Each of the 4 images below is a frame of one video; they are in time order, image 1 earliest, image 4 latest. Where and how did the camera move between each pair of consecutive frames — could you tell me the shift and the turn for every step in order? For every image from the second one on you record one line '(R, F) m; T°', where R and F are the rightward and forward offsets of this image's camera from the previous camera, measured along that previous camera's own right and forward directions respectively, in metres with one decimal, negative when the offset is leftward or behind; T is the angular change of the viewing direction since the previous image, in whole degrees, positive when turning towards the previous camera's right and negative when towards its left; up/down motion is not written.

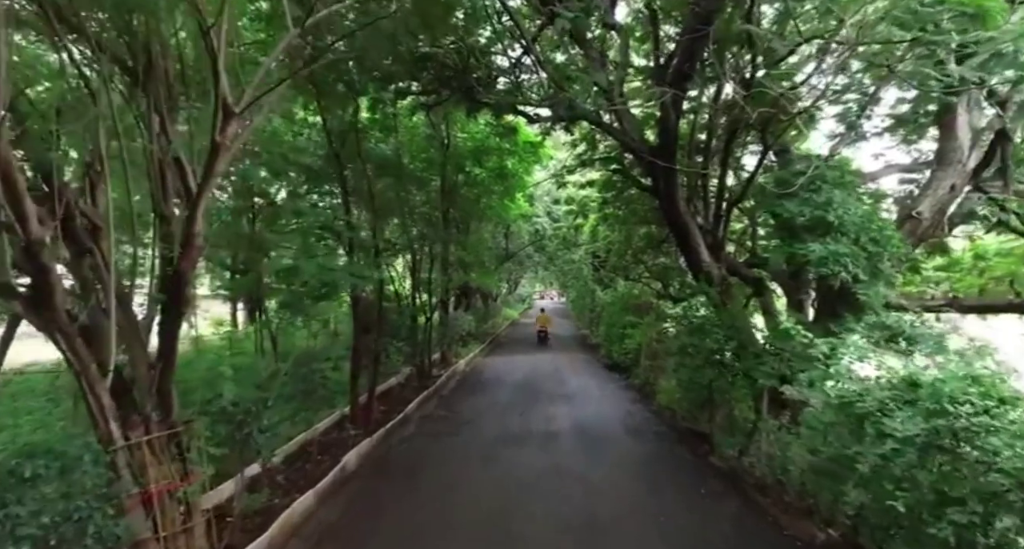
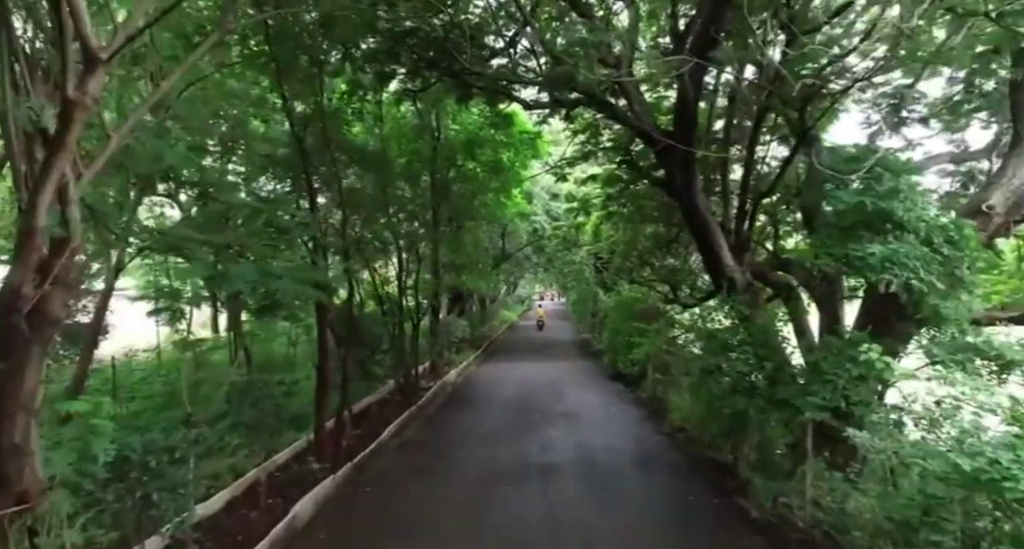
(+0.1, +0.9) m; 0°
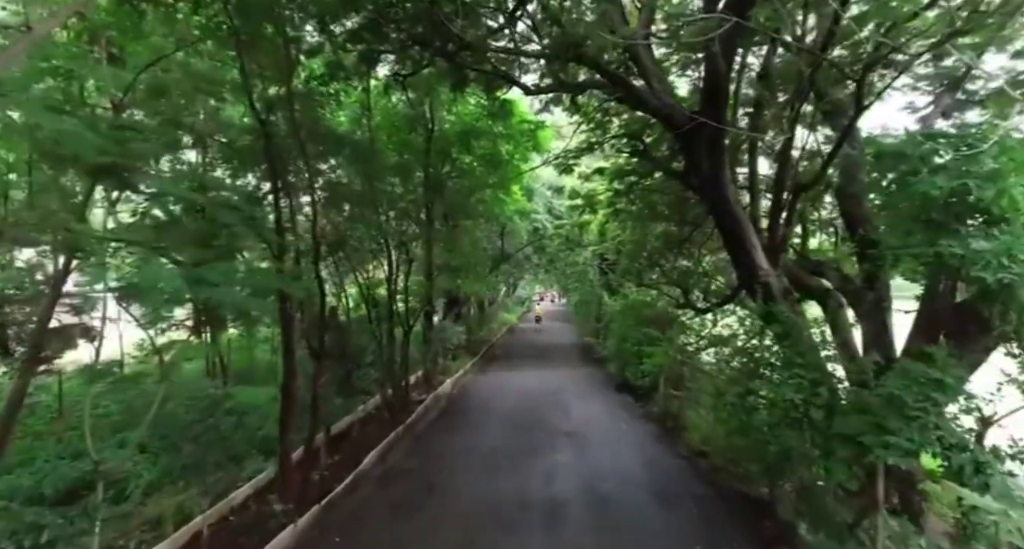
(0.0, +0.8) m; 0°
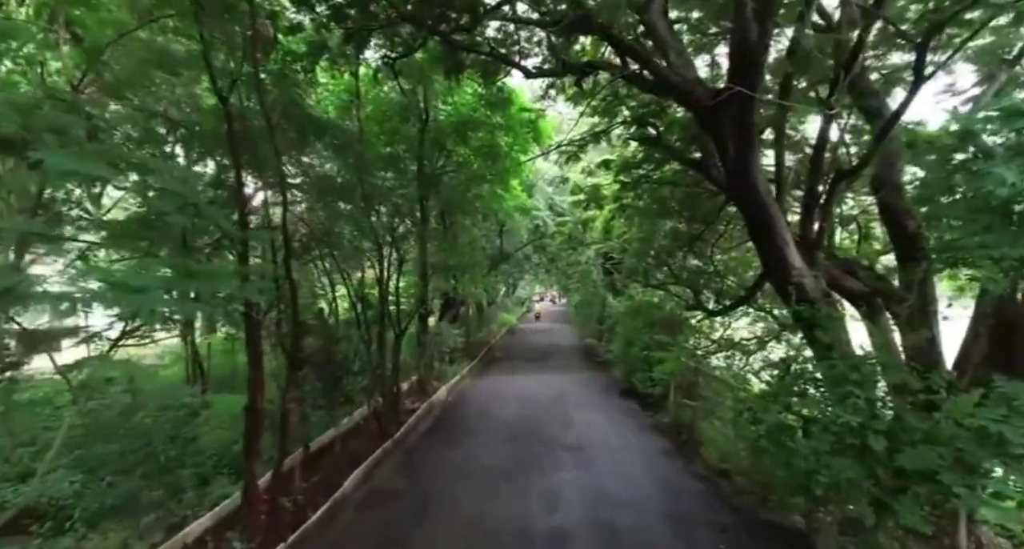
(0.0, +0.6) m; 0°
